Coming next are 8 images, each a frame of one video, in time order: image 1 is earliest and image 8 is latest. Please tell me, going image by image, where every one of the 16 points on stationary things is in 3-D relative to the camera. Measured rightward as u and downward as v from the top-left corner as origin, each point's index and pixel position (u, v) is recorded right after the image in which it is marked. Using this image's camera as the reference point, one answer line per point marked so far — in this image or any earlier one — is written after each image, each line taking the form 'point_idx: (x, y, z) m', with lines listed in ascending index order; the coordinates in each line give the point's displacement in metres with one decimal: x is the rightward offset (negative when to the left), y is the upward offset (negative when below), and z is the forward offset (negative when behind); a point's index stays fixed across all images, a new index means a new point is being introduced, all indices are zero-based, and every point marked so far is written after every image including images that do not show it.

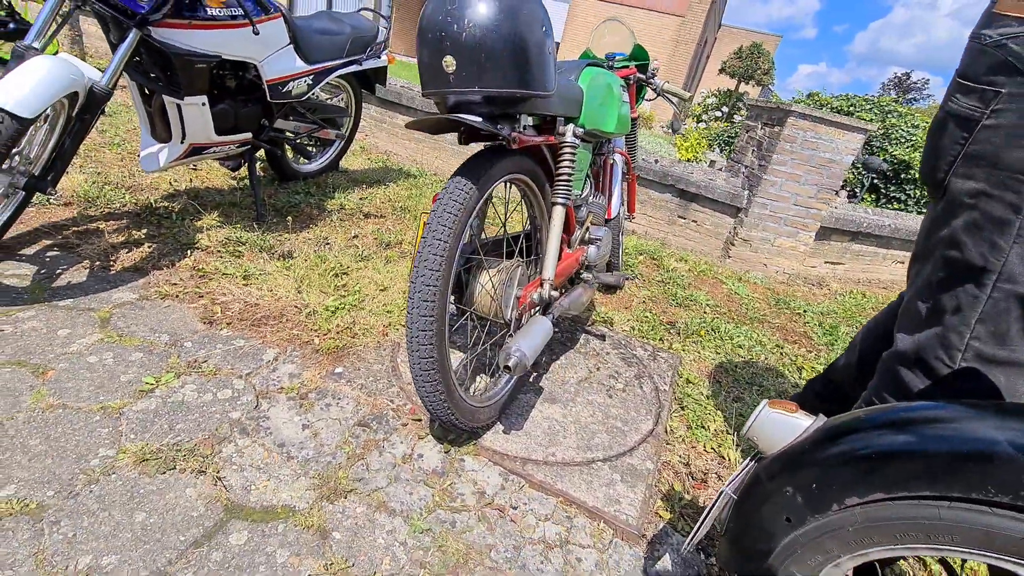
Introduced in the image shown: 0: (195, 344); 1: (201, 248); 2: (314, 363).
0: (-1.1, -0.2, +1.7) m
1: (-1.5, +0.2, +2.3) m
2: (-0.7, -0.3, +1.7) m
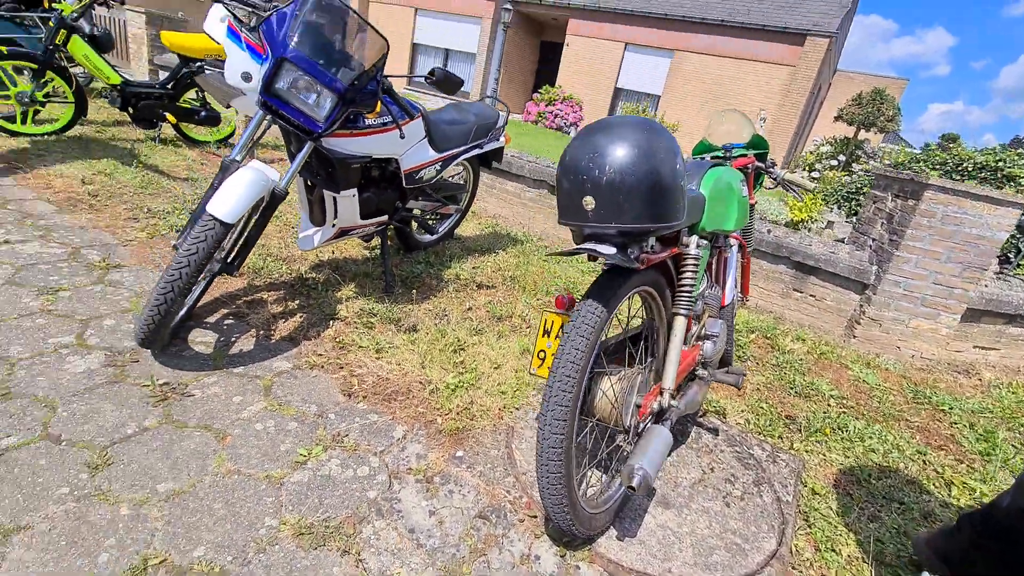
0: (-0.7, -0.5, +2.0) m
1: (-0.9, -0.2, +2.6) m
2: (-0.3, -0.6, +1.9) m
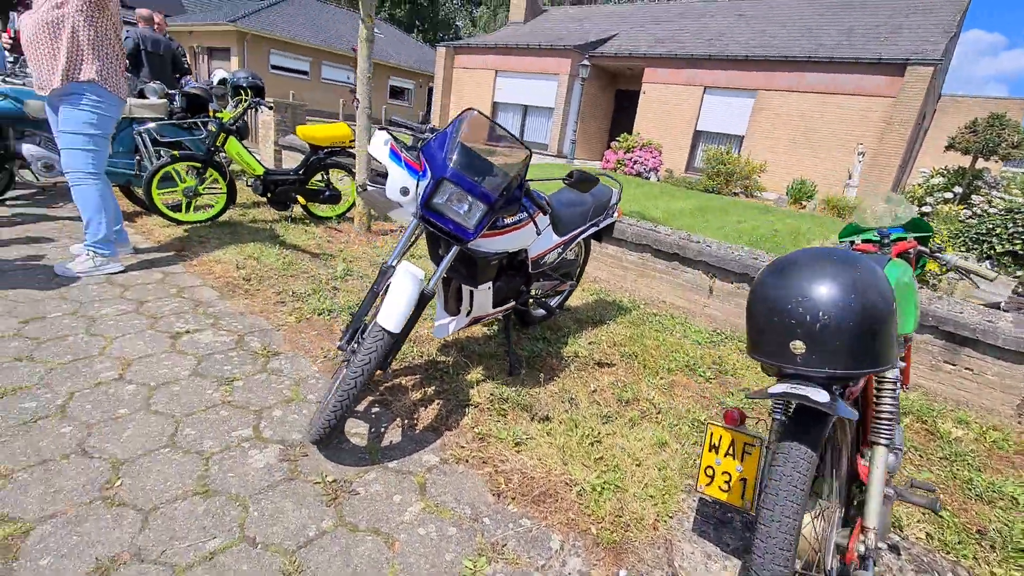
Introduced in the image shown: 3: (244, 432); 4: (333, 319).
0: (-0.1, -0.9, +2.0) m
1: (-0.2, -0.7, +2.7) m
2: (+0.3, -1.0, +1.8) m
3: (-1.3, -0.7, +2.3) m
4: (-1.3, -0.2, +3.5) m
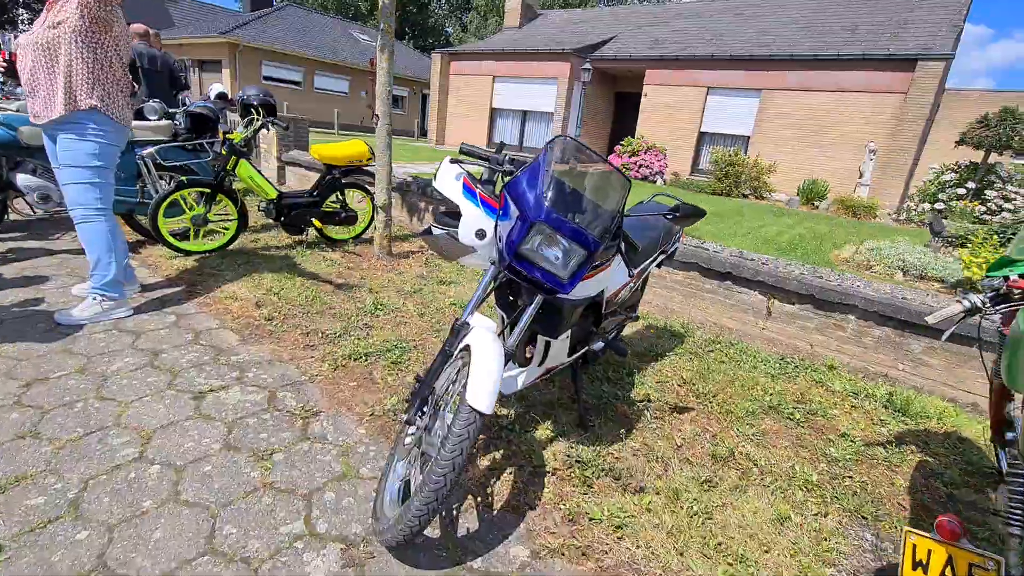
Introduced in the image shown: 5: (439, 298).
0: (+0.3, -1.2, +1.6) m
1: (+0.2, -0.9, +2.3) m
2: (+0.7, -1.2, +1.4) m
3: (-0.9, -0.9, +1.9) m
4: (-0.9, -0.5, +3.2) m
5: (-0.7, -0.1, +4.4) m
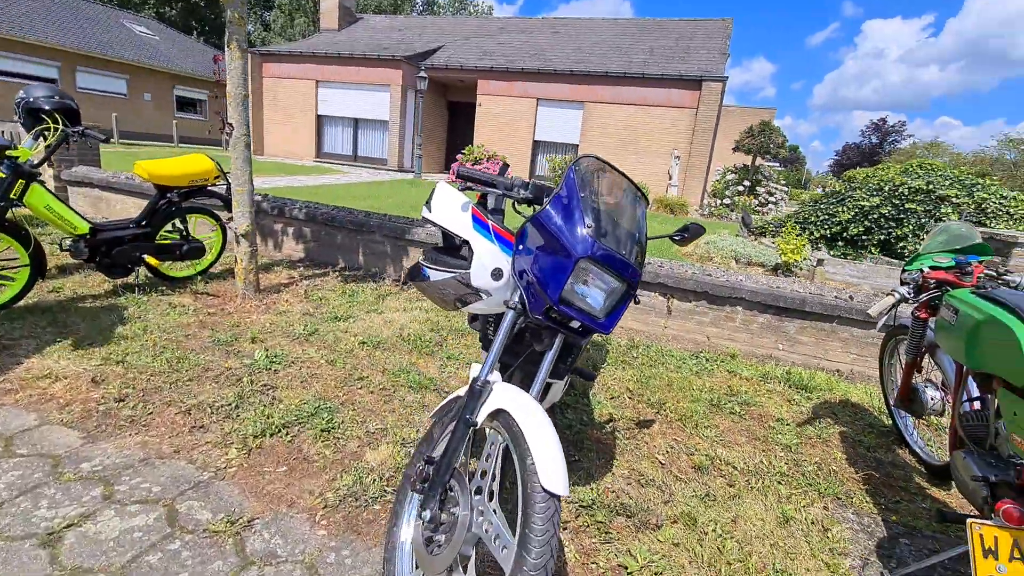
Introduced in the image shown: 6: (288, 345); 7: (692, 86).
0: (+0.6, -1.3, +1.4) m
1: (+0.2, -1.0, +2.1) m
2: (+1.1, -1.3, +1.4) m
3: (-0.6, -1.2, +1.4) m
4: (-1.1, -0.8, +2.5) m
5: (-1.3, -0.4, +3.7) m
6: (-1.6, -0.4, +3.5) m
7: (+6.3, +7.0, +17.1) m
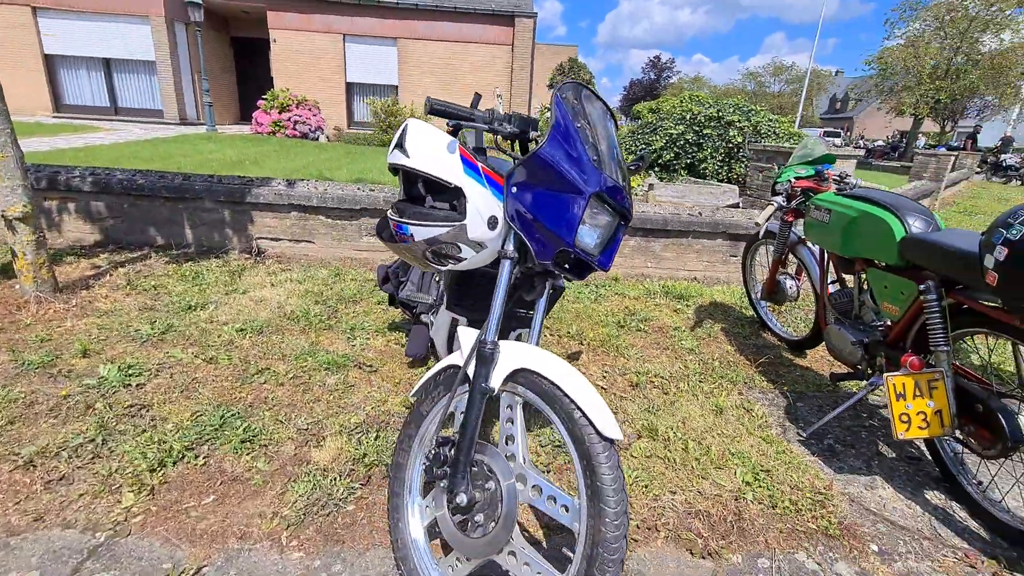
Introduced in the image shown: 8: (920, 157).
0: (+0.8, -1.0, +1.7) m
1: (+0.2, -0.8, +2.1) m
2: (+1.2, -0.9, +1.8) m
3: (-0.4, -1.1, +1.2) m
4: (-1.2, -0.7, +2.0) m
5: (-1.9, -0.3, +3.1) m
6: (-2.1, -0.4, +2.8) m
7: (-0.2, +9.2, +17.1) m
8: (+9.2, +2.9, +11.1) m
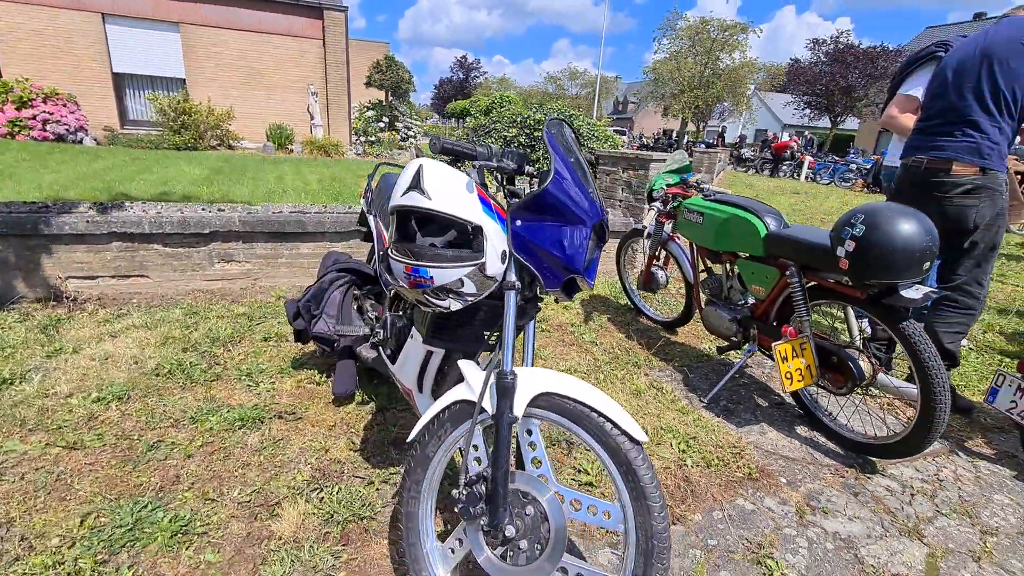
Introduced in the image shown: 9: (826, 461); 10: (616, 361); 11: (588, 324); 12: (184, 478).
0: (+0.8, -1.0, +2.0) m
1: (+0.1, -0.9, +2.2) m
2: (+1.1, -0.9, +2.2) m
3: (-0.1, -1.2, +1.1) m
4: (-1.3, -0.9, +1.7) m
5: (-2.2, -0.6, +2.4) m
6: (-2.4, -0.7, +2.1) m
7: (-6.4, +8.8, +15.9) m
8: (+5.1, +3.7, +13.6) m
9: (+1.5, -0.9, +2.4) m
10: (+0.7, -0.5, +3.3) m
11: (+0.6, -0.3, +3.8) m
12: (-1.4, -0.8, +2.0) m
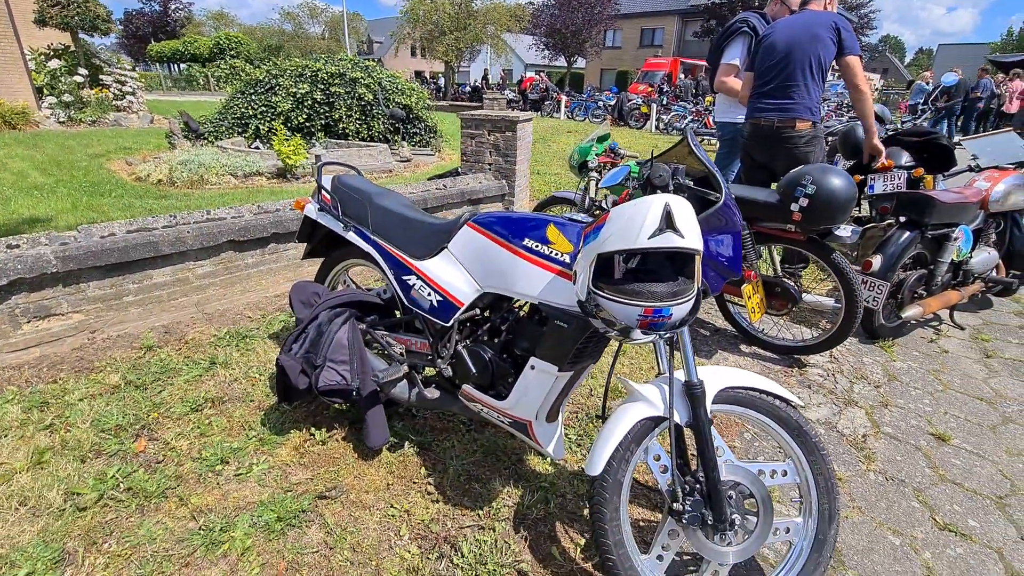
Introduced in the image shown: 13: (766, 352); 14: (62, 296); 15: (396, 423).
0: (+1.2, -0.8, +2.4) m
1: (+0.4, -0.8, +2.3) m
2: (+1.4, -0.6, +2.8) m
3: (+0.8, -1.3, +1.3) m
4: (-0.5, -1.2, +1.3) m
5: (-1.7, -1.0, +1.5) m
6: (-1.7, -1.2, +1.2) m
7: (-12.8, +8.1, +10.7) m
8: (-0.7, +5.3, +14.0) m
9: (+1.7, -0.5, +3.1) m
10: (+0.5, -0.3, +3.5) m
11: (+0.1, -0.1, +3.9) m
12: (-0.8, -1.1, +1.6) m
13: (+1.7, -0.4, +3.3) m
14: (-2.7, 0.0, +2.9) m
15: (-0.6, -0.7, +2.4) m
